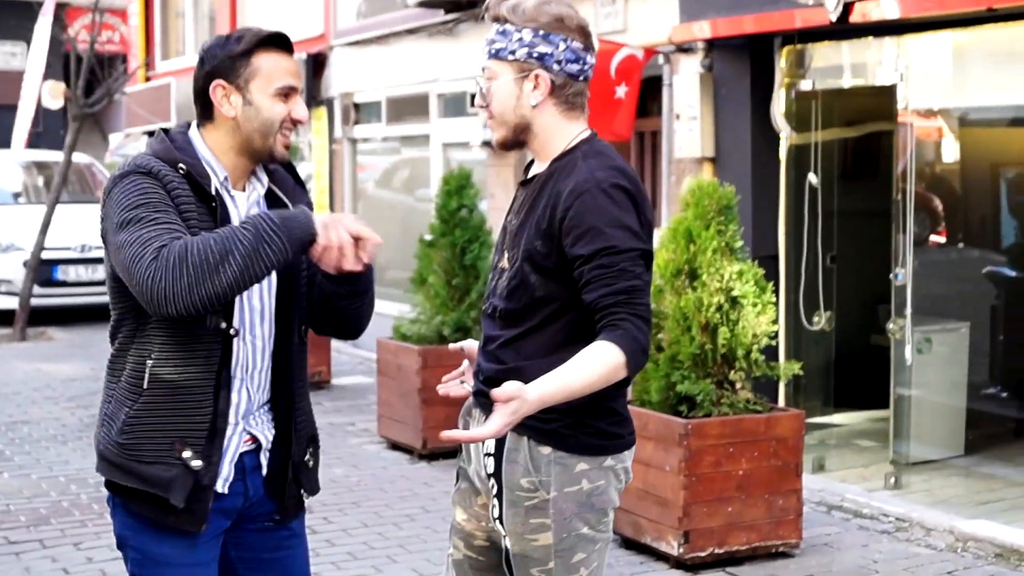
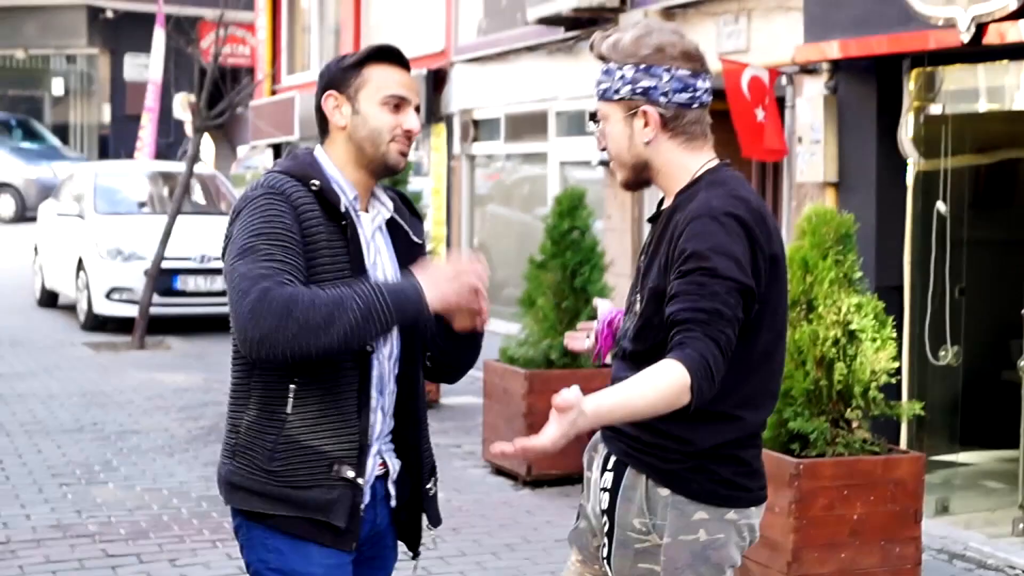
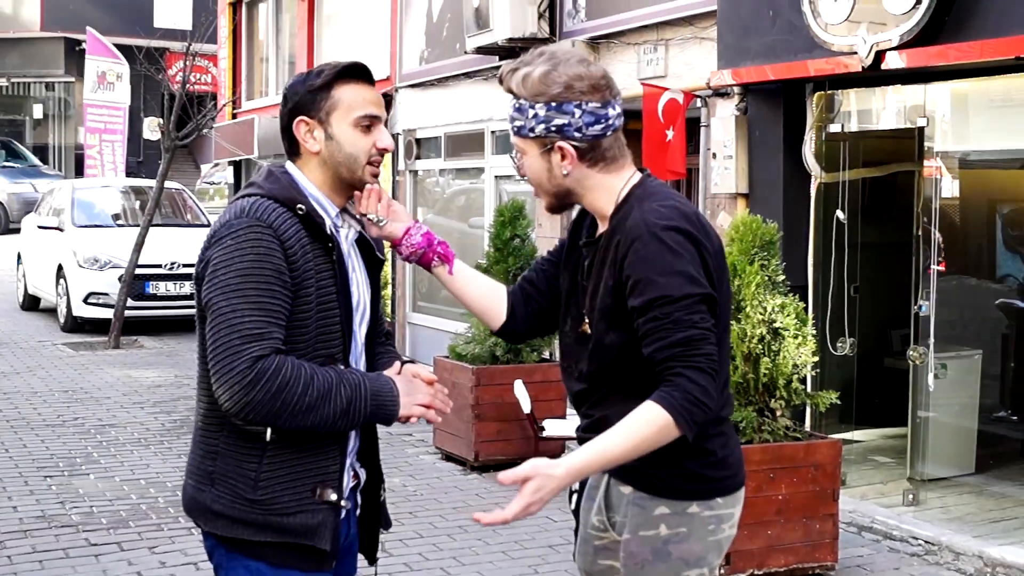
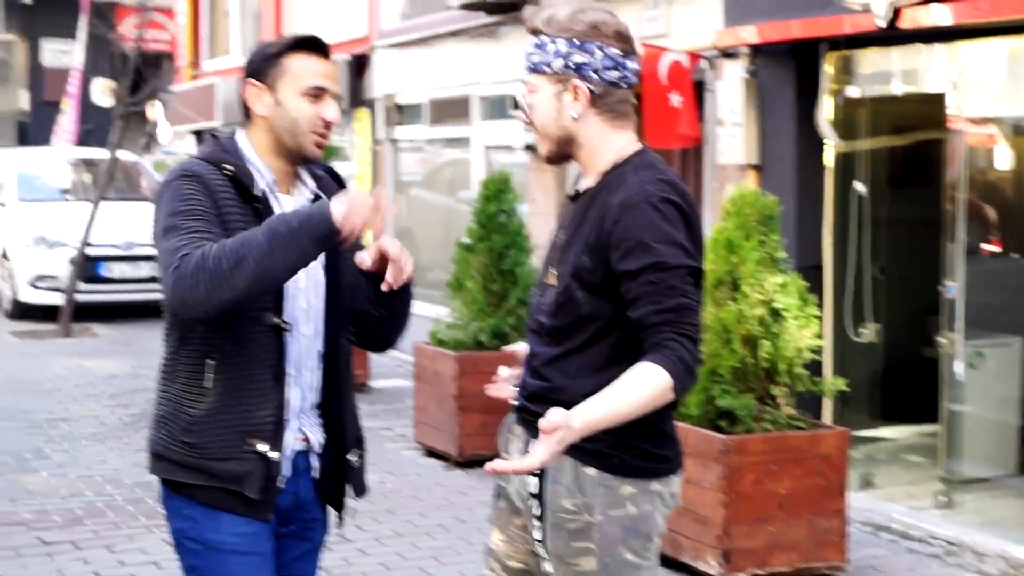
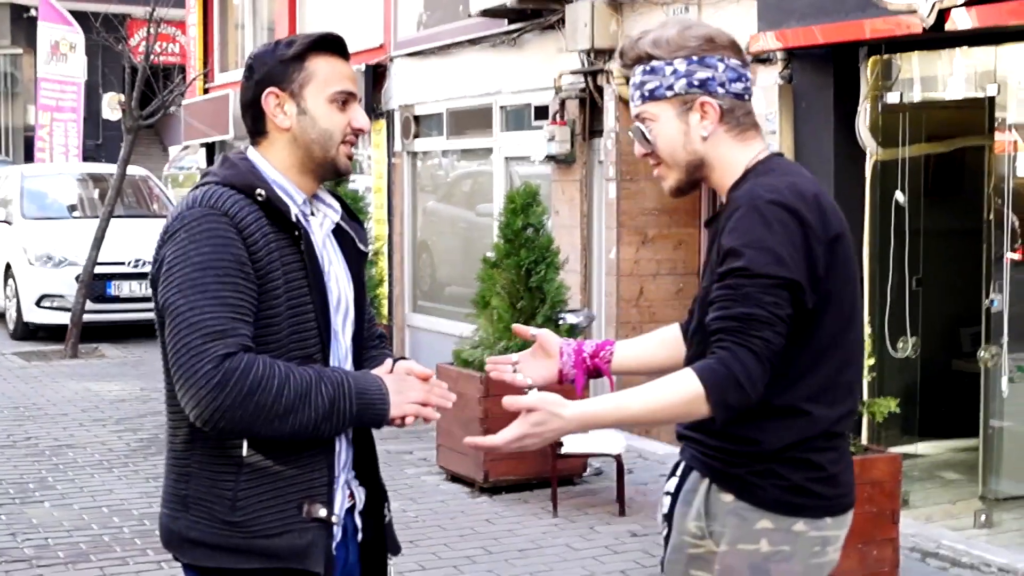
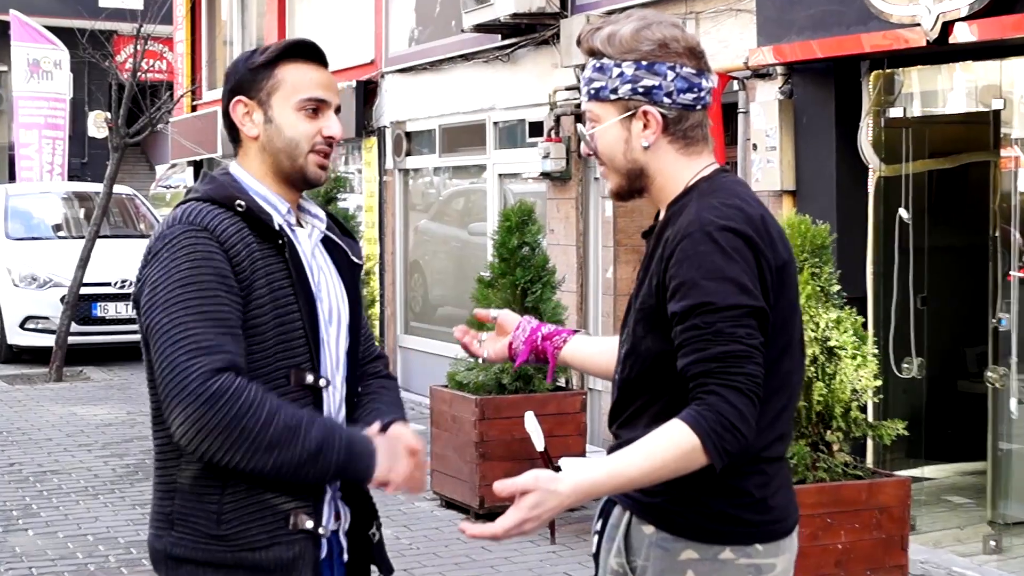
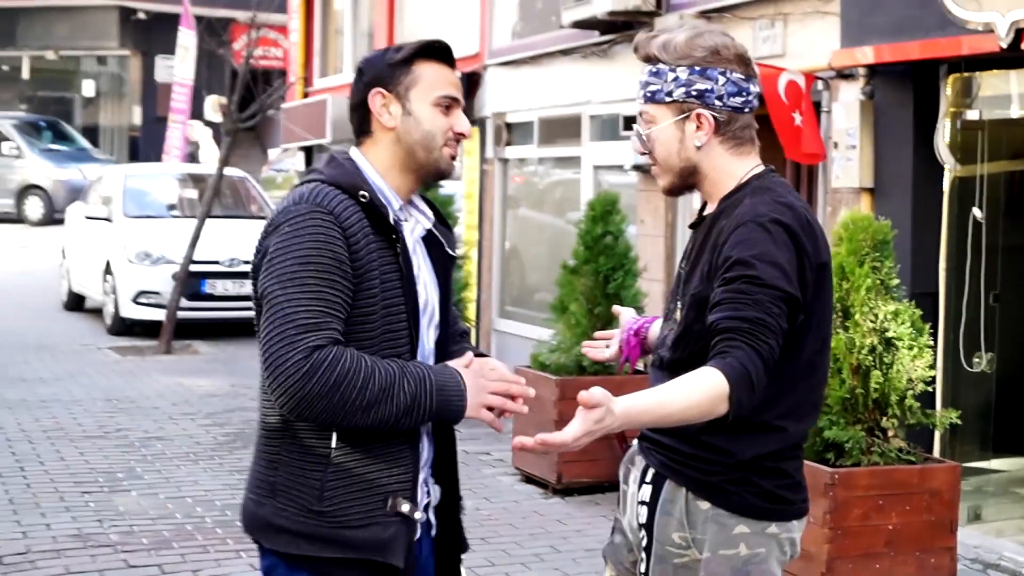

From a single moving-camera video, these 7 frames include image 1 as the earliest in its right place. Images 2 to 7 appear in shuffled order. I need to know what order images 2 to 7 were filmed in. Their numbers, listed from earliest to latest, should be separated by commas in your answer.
4, 2, 7, 5, 3, 6
